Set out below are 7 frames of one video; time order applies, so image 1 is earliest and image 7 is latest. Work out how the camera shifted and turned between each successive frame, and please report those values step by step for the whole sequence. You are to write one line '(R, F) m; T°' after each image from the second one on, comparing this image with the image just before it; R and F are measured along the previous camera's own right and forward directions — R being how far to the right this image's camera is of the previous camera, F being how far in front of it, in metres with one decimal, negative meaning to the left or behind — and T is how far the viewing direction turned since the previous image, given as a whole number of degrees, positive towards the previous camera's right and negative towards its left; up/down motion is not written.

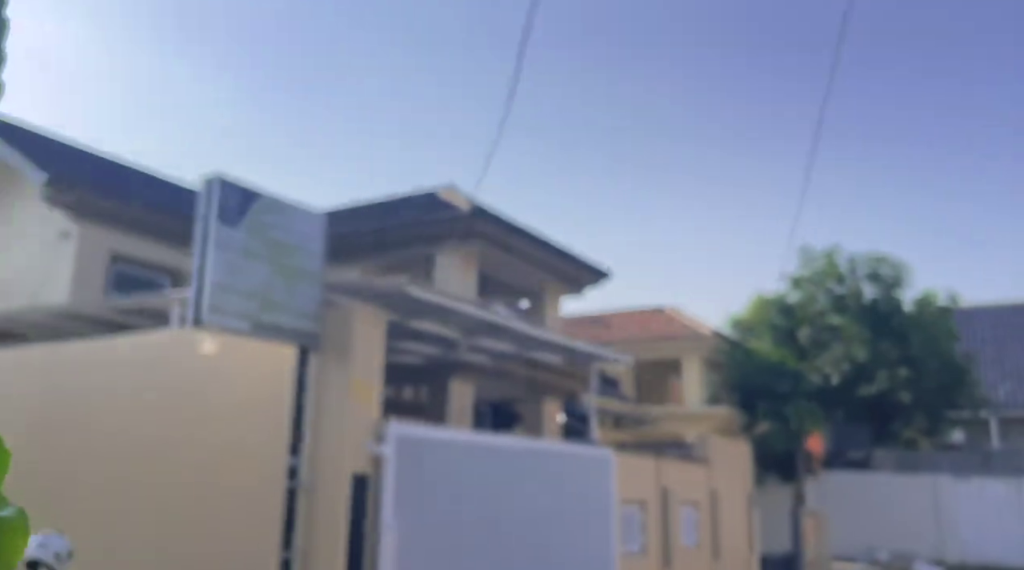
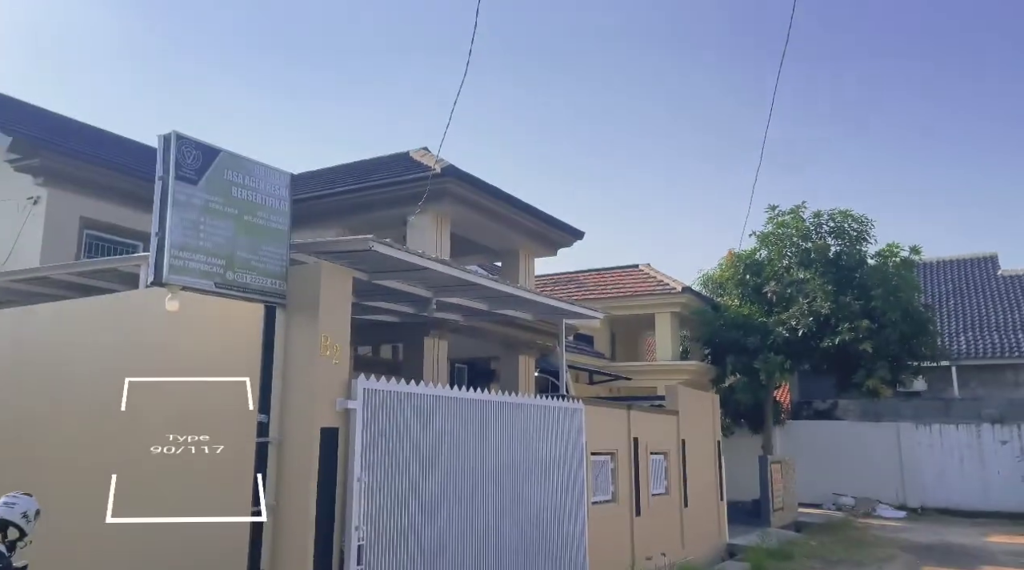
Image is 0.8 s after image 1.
(+0.1, -0.1) m; +2°
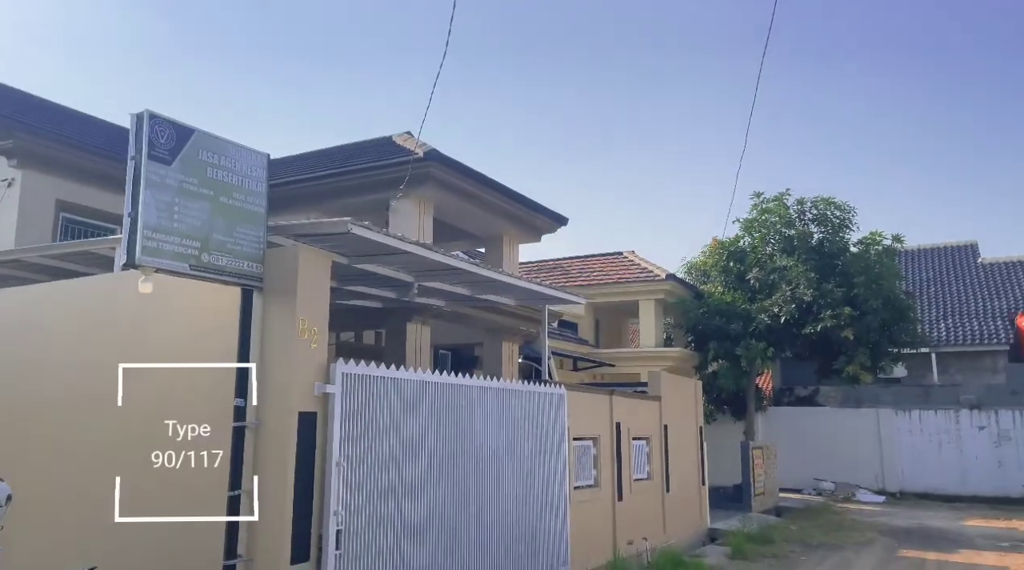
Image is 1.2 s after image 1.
(0.0, +0.1) m; +1°
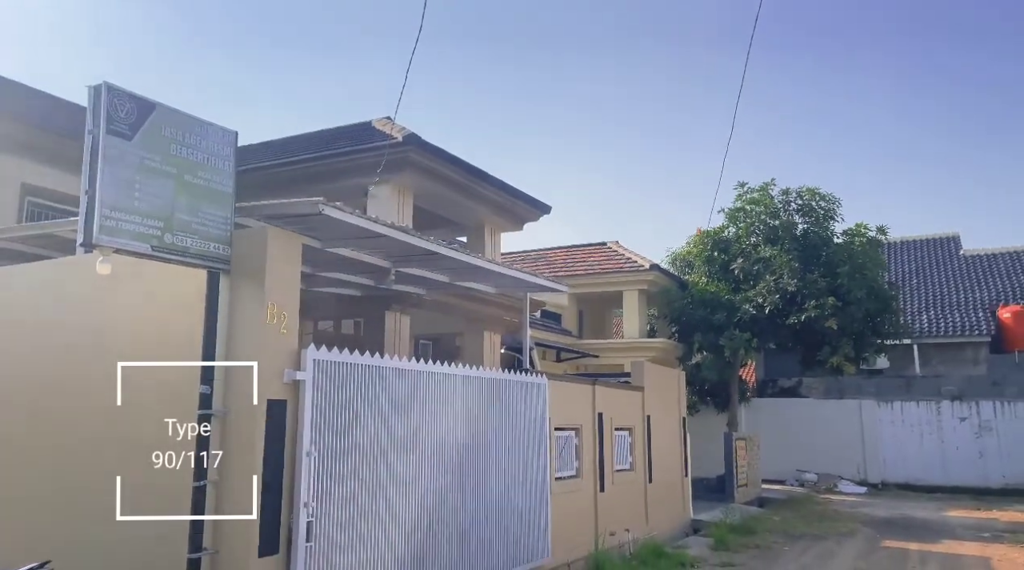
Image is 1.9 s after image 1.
(+0.1, +0.2) m; +1°
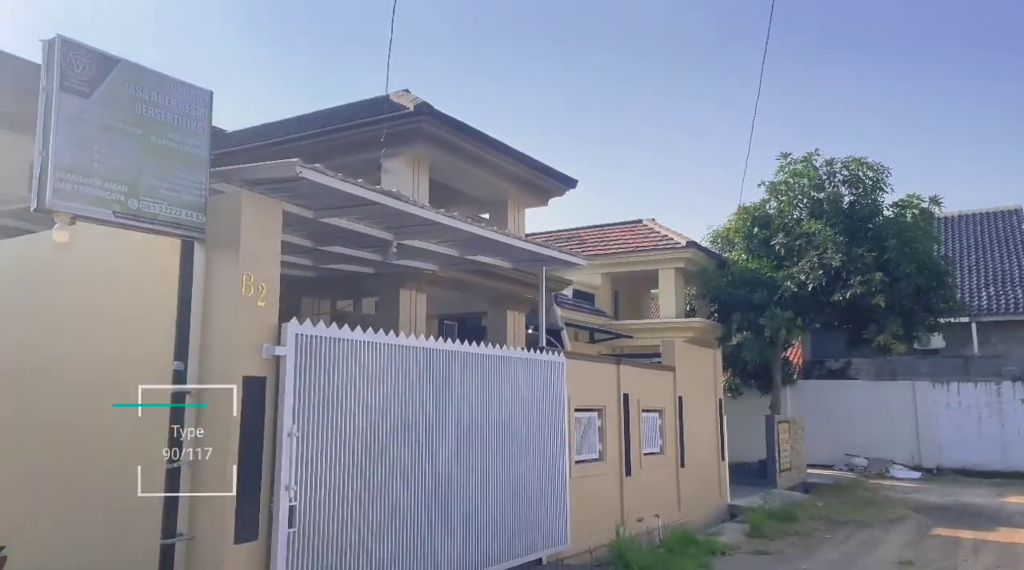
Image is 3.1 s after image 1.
(+0.4, +0.6) m; -3°
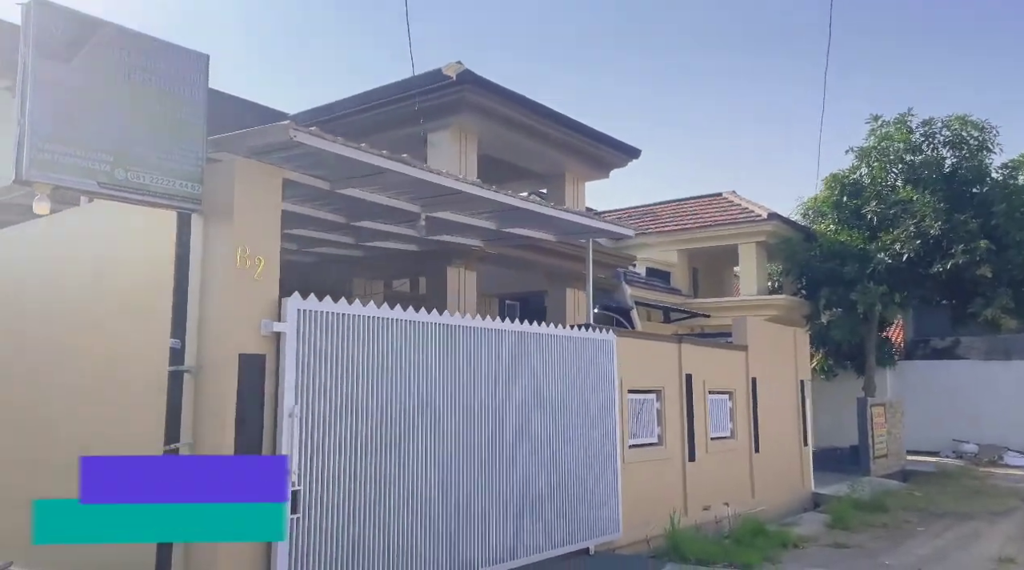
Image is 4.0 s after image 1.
(+0.6, +0.6) m; -7°
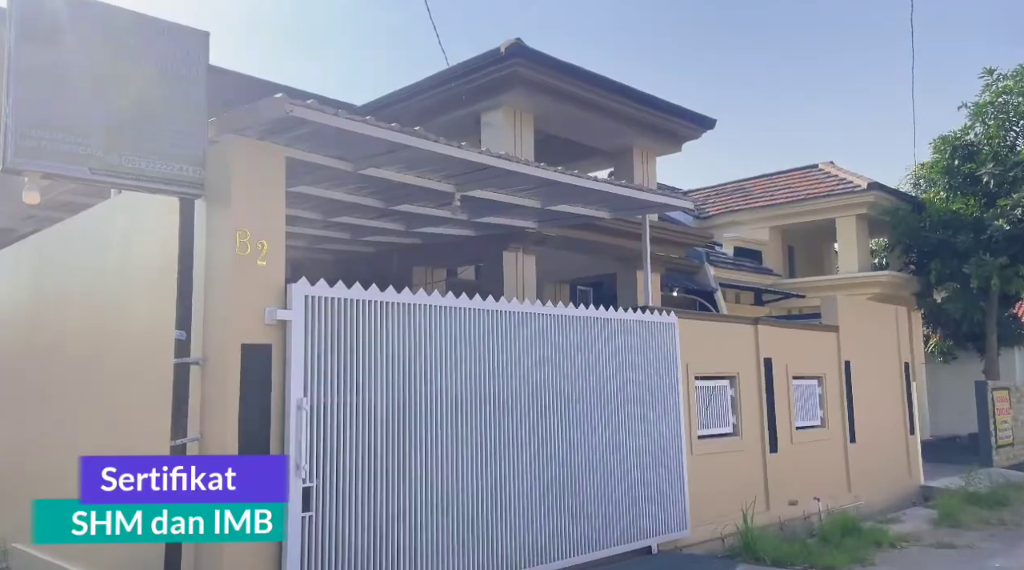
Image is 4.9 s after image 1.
(+0.6, +0.6) m; -7°
